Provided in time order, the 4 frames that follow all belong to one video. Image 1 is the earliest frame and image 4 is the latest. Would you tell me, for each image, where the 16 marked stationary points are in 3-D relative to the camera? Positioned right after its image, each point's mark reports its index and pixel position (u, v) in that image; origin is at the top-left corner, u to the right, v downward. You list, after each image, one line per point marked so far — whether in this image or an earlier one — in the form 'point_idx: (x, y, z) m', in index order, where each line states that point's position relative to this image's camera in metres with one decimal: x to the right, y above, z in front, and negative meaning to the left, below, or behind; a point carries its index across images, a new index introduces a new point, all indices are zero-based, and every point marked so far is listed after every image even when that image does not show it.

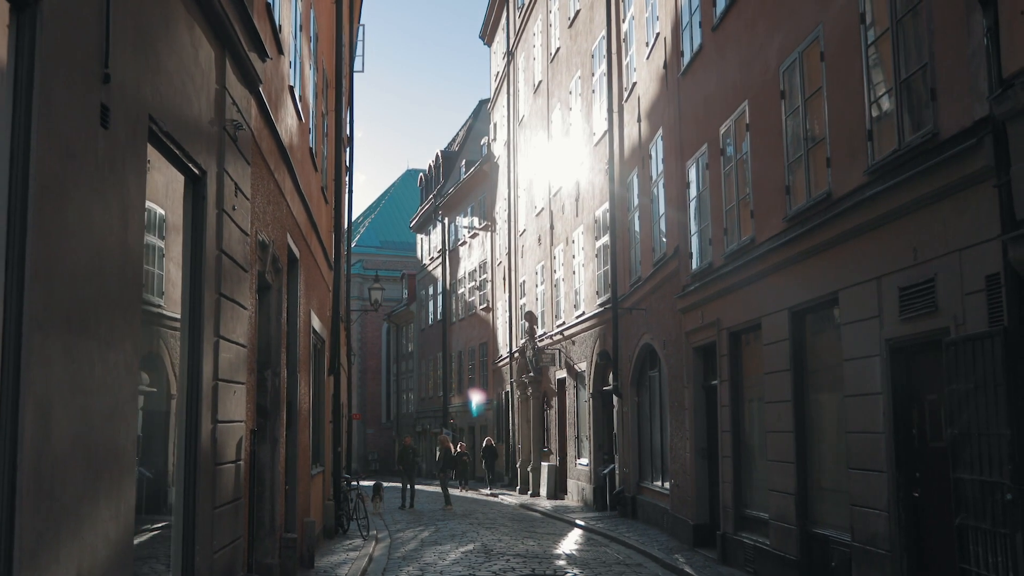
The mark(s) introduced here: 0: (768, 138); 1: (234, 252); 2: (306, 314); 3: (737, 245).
0: (+2.8, +1.6, +12.8) m
1: (-2.0, +0.3, +8.3) m
2: (-2.7, -0.3, +15.1) m
3: (+2.7, +0.5, +14.0) m
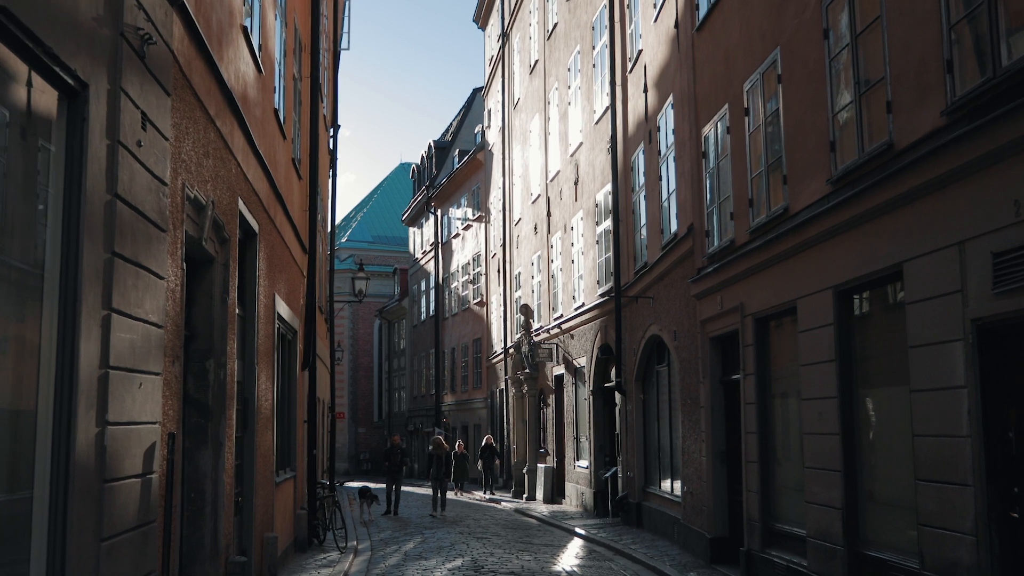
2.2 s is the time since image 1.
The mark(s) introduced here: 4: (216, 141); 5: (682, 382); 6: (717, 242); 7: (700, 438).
0: (+2.8, +1.9, +10.8) m
1: (-2.0, +0.5, +6.3) m
2: (-2.8, -0.1, +13.1) m
3: (+2.7, +0.7, +12.1) m
4: (-2.3, +1.2, +9.1) m
5: (+2.4, -1.3, +16.5) m
6: (+2.5, +0.6, +14.3) m
7: (+2.5, -2.0, +15.3) m
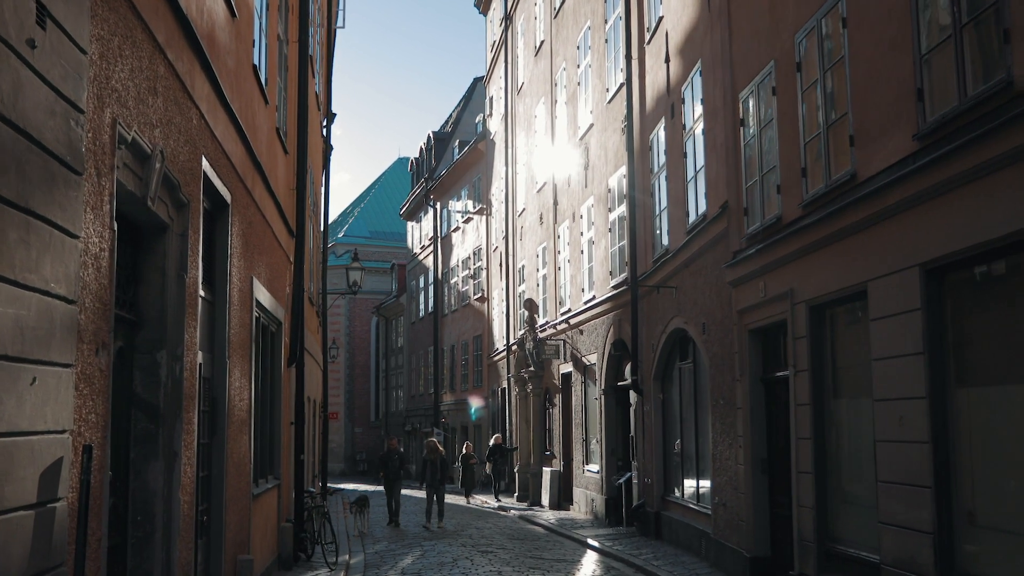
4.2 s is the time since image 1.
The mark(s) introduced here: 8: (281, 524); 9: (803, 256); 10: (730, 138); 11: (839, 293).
0: (+2.9, +2.0, +9.1) m
1: (-1.9, +0.6, +4.6) m
2: (-2.6, +0.1, +11.4) m
3: (+2.8, +0.9, +10.4) m
4: (-2.2, +1.3, +7.3) m
5: (+2.5, -1.2, +14.7) m
6: (+2.7, +0.7, +12.5) m
7: (+2.6, -1.8, +13.5) m
8: (-3.0, -3.1, +15.1) m
9: (+2.8, +0.3, +11.1) m
10: (+2.6, +1.8, +13.7) m
11: (+2.9, 0.0, +10.2) m
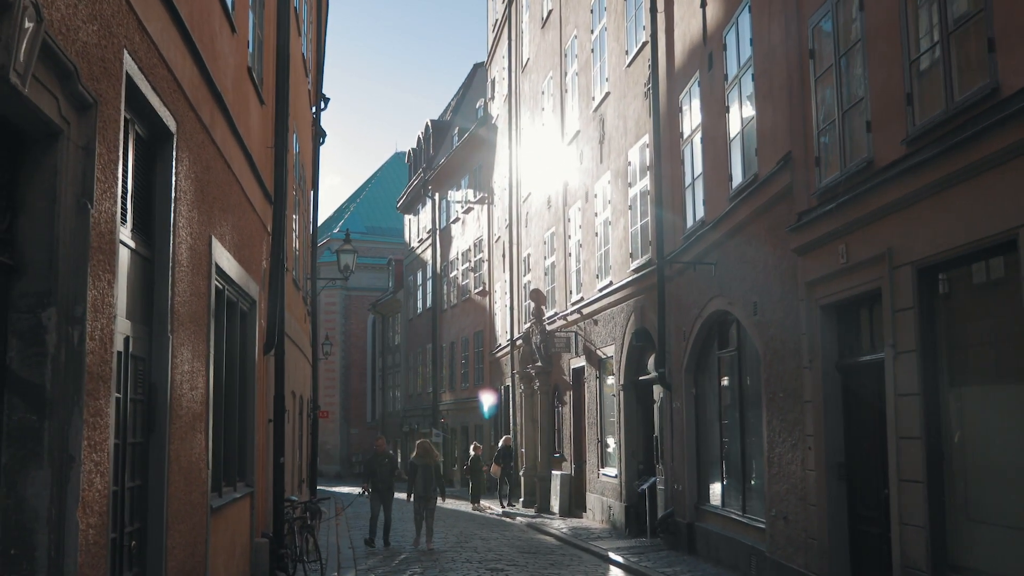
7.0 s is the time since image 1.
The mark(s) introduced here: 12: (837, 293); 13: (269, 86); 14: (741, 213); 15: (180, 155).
0: (+3.1, +2.3, +6.7) m
1: (-1.7, +1.0, +2.2) m
2: (-2.4, +0.4, +9.0) m
3: (+3.0, +1.2, +8.0) m
4: (-2.0, +1.6, +4.9) m
5: (+2.7, -0.9, +12.4) m
6: (+2.9, +1.0, +10.2) m
7: (+2.8, -1.5, +11.2) m
8: (-2.8, -2.8, +12.7) m
9: (+3.0, +0.6, +8.7) m
10: (+2.8, +2.1, +11.4) m
11: (+3.1, +0.3, +7.8) m
12: (+2.9, 0.0, +10.3) m
13: (-3.1, +2.6, +14.9) m
14: (+2.7, +0.9, +13.4) m
15: (-2.3, +0.9, +8.2) m
